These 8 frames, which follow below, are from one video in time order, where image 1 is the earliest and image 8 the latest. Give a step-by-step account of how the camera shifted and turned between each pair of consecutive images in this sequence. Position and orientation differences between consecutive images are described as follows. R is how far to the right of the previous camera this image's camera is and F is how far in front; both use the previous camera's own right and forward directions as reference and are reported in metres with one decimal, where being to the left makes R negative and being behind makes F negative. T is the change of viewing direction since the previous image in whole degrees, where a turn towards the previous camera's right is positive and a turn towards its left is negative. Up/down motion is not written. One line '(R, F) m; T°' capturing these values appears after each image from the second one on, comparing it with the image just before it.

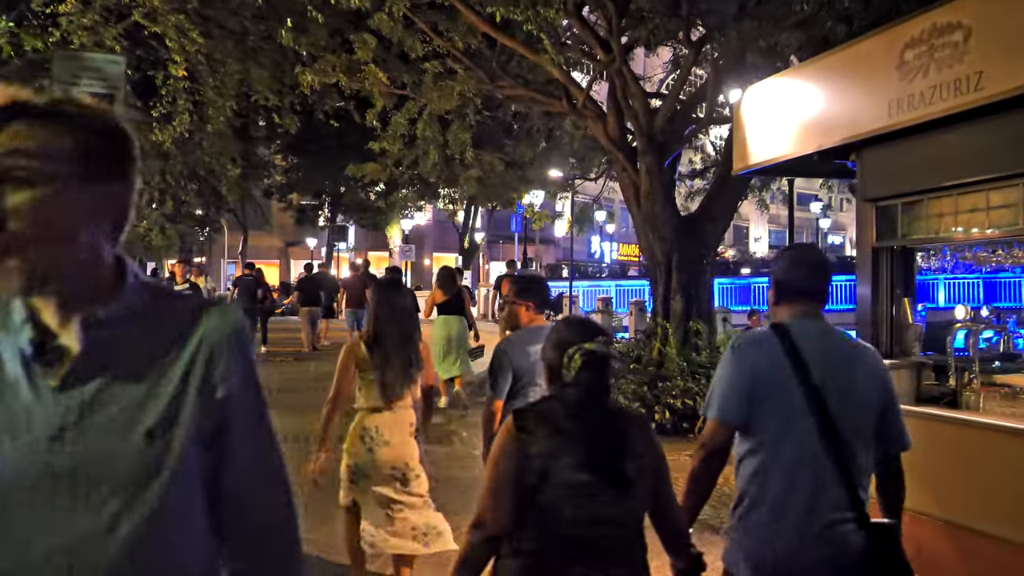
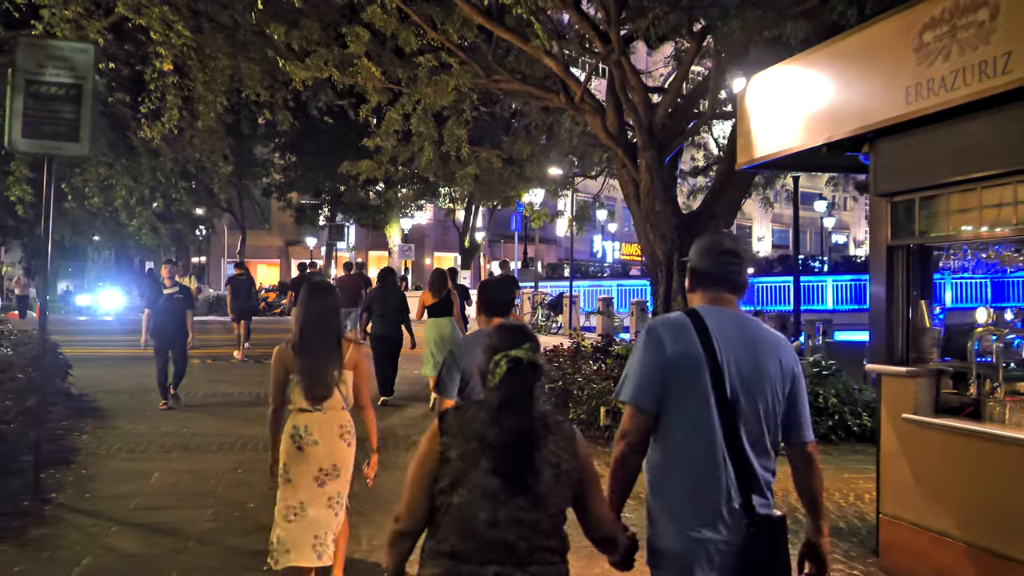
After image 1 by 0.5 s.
(+0.1, +0.4) m; 0°
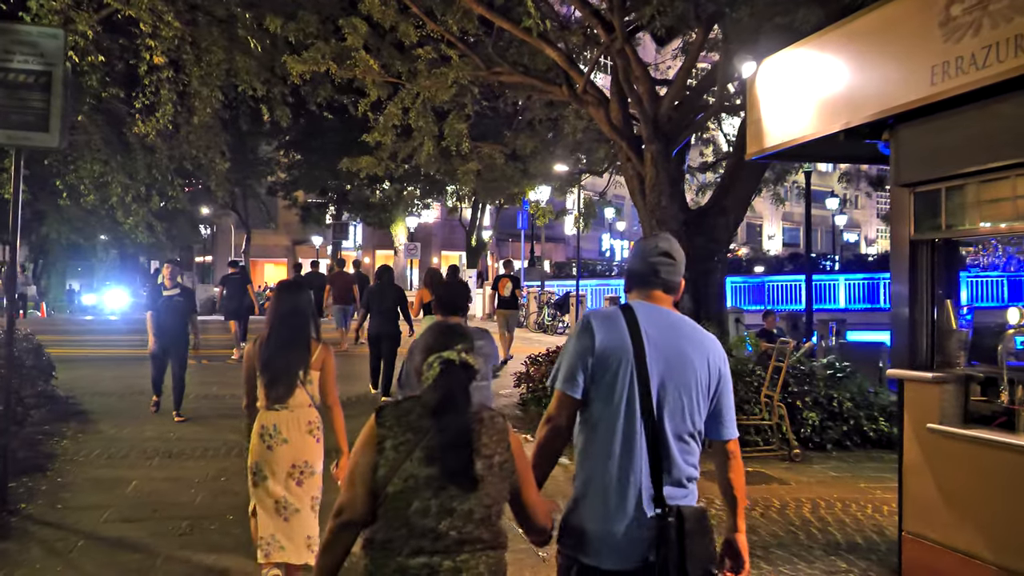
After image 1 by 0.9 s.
(+0.1, +0.4) m; -1°
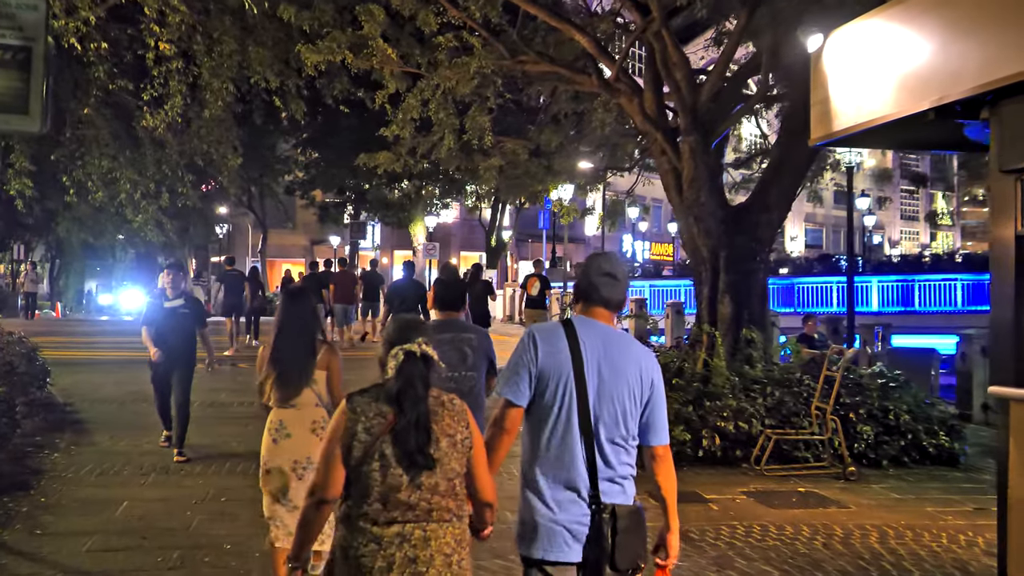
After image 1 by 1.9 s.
(-0.1, +0.7) m; -1°
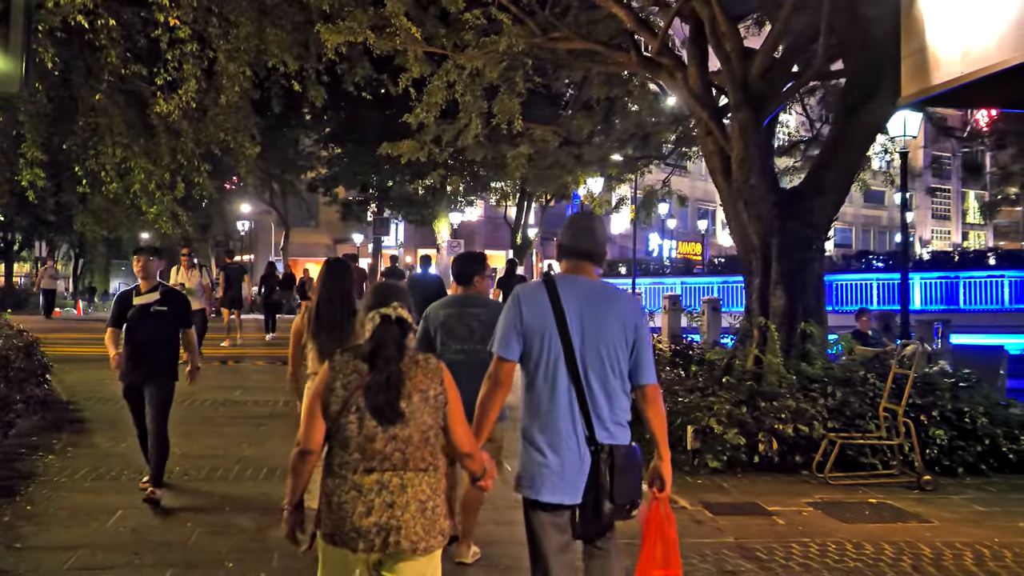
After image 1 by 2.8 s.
(-0.1, +0.7) m; -1°
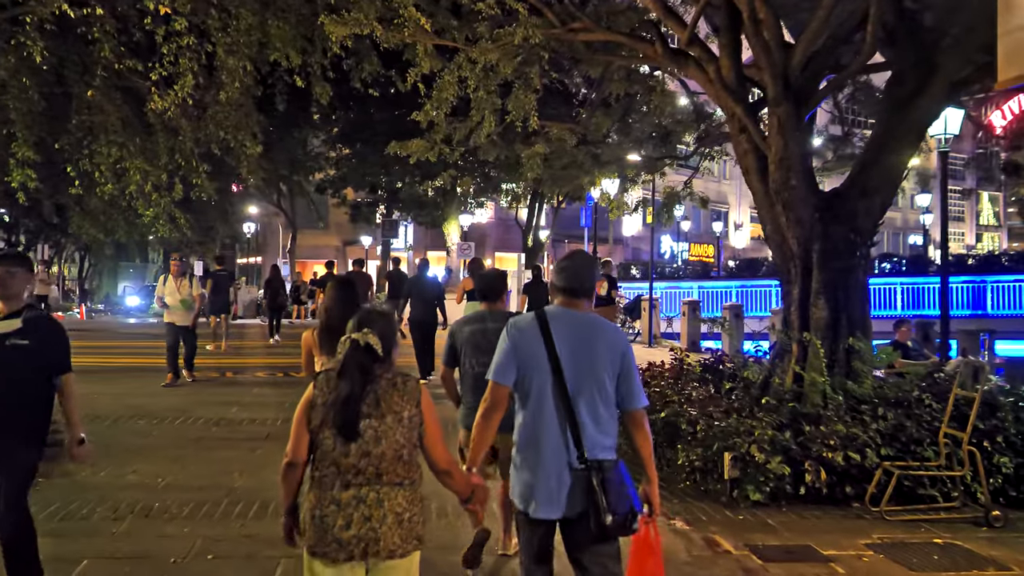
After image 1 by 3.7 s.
(-0.1, +0.7) m; -1°
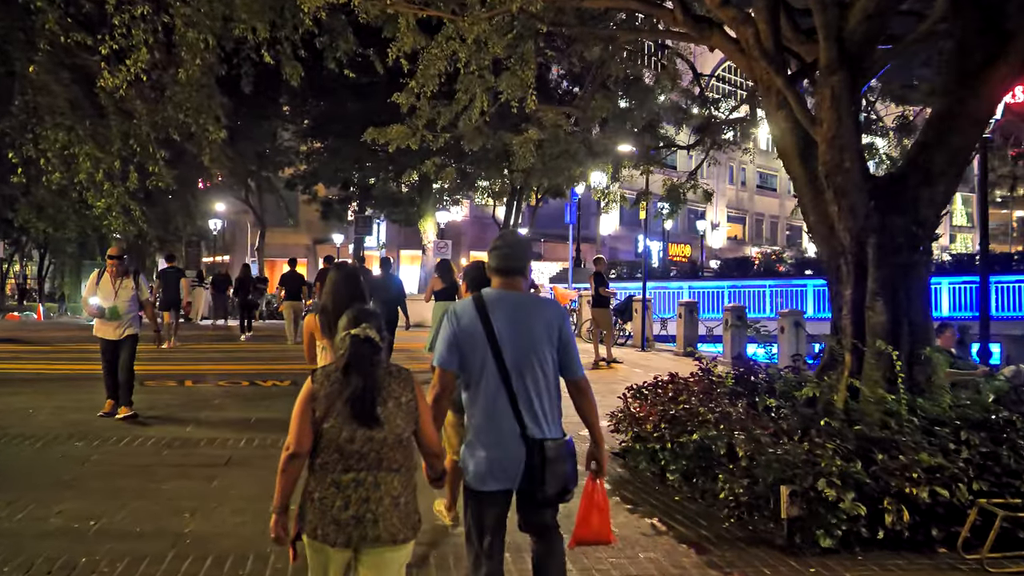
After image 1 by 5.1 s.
(-0.2, +1.2) m; +2°
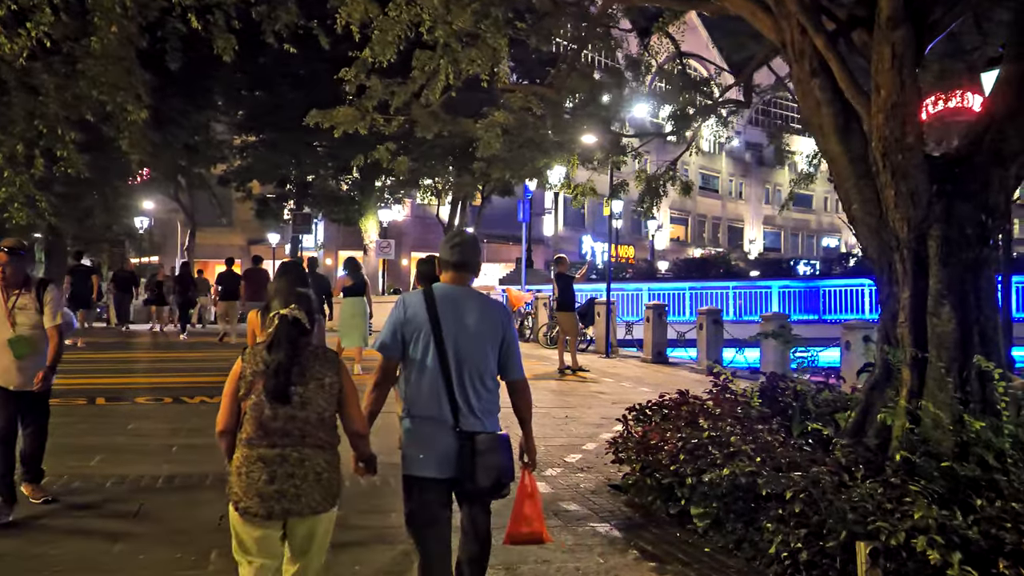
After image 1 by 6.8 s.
(-0.3, +1.3) m; +4°
